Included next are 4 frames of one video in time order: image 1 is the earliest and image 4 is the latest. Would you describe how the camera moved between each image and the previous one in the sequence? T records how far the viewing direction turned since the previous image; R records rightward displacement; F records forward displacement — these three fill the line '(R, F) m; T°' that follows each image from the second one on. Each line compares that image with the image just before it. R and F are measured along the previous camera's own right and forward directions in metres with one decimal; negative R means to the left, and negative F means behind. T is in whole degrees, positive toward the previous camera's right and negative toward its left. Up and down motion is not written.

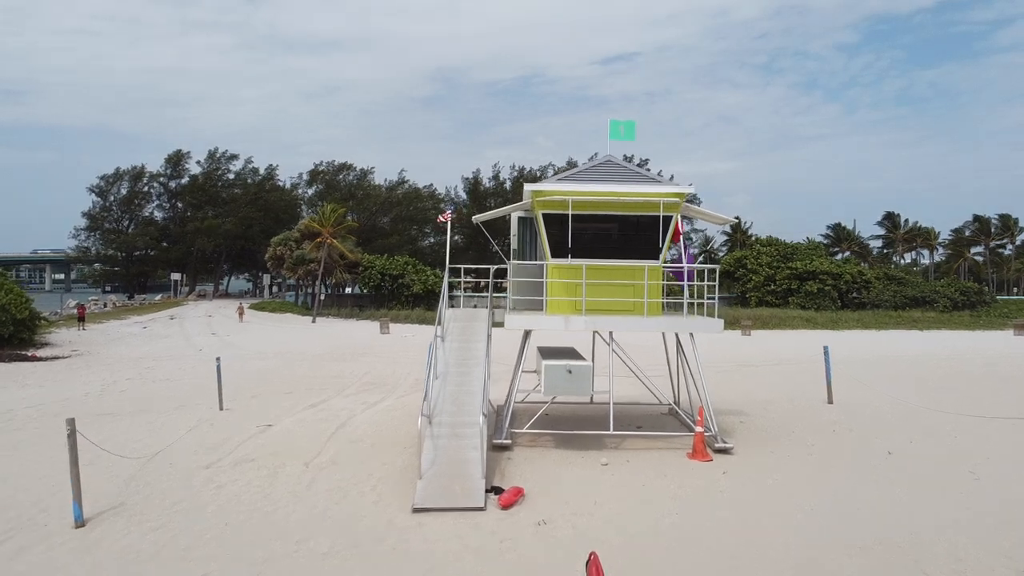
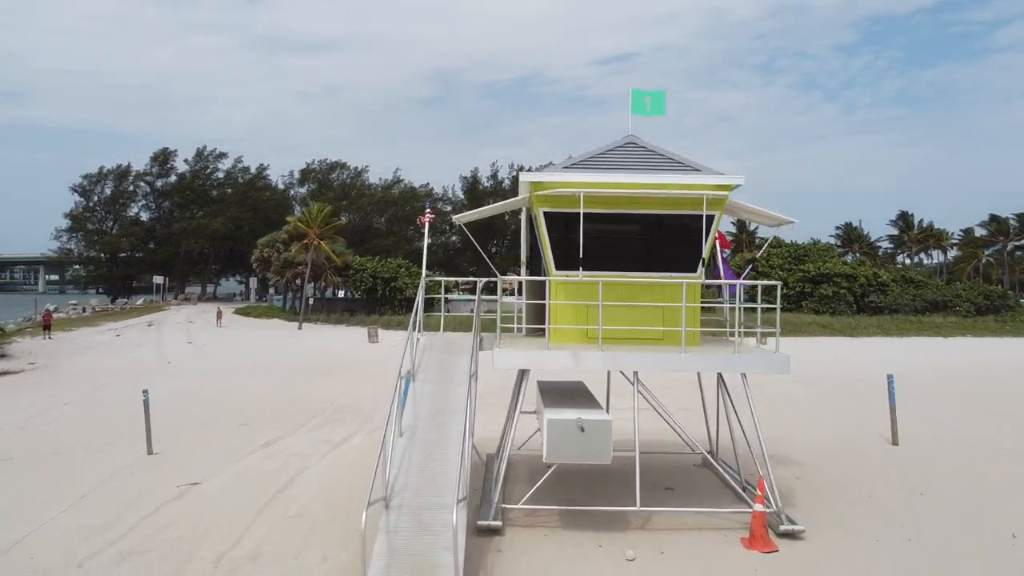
(+0.1, +1.8) m; 0°
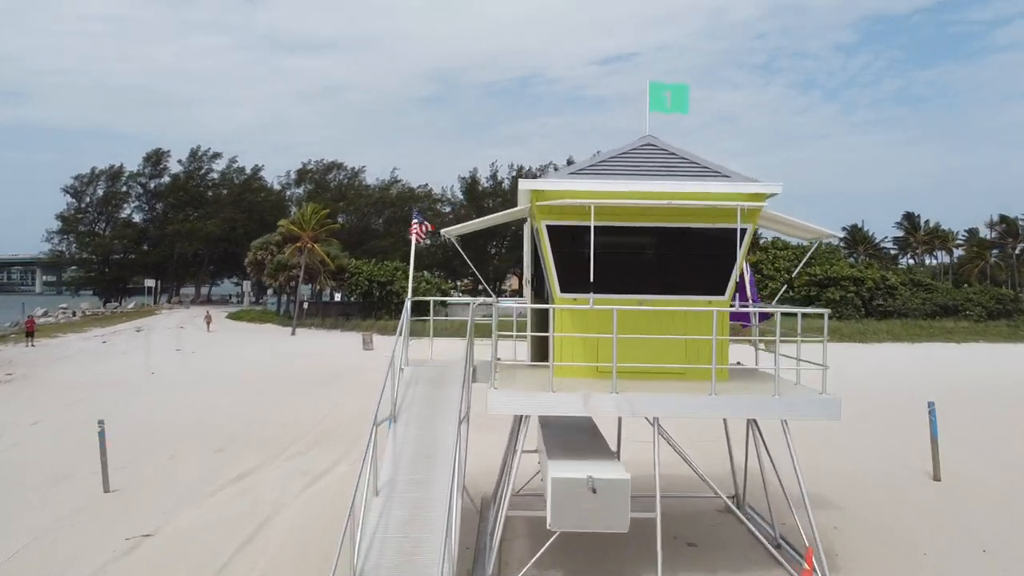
(0.0, +0.9) m; 0°
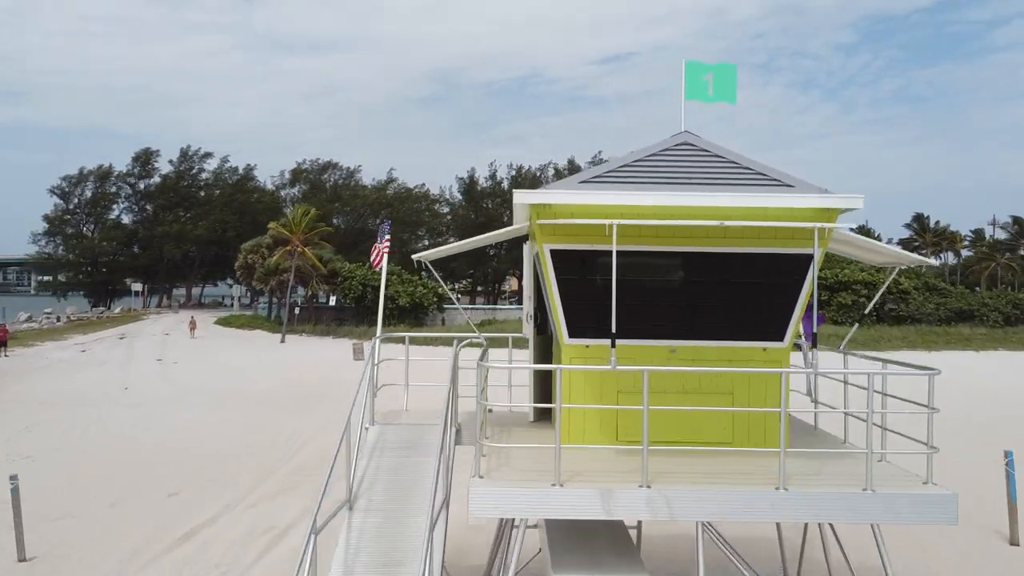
(0.0, +1.2) m; 0°
